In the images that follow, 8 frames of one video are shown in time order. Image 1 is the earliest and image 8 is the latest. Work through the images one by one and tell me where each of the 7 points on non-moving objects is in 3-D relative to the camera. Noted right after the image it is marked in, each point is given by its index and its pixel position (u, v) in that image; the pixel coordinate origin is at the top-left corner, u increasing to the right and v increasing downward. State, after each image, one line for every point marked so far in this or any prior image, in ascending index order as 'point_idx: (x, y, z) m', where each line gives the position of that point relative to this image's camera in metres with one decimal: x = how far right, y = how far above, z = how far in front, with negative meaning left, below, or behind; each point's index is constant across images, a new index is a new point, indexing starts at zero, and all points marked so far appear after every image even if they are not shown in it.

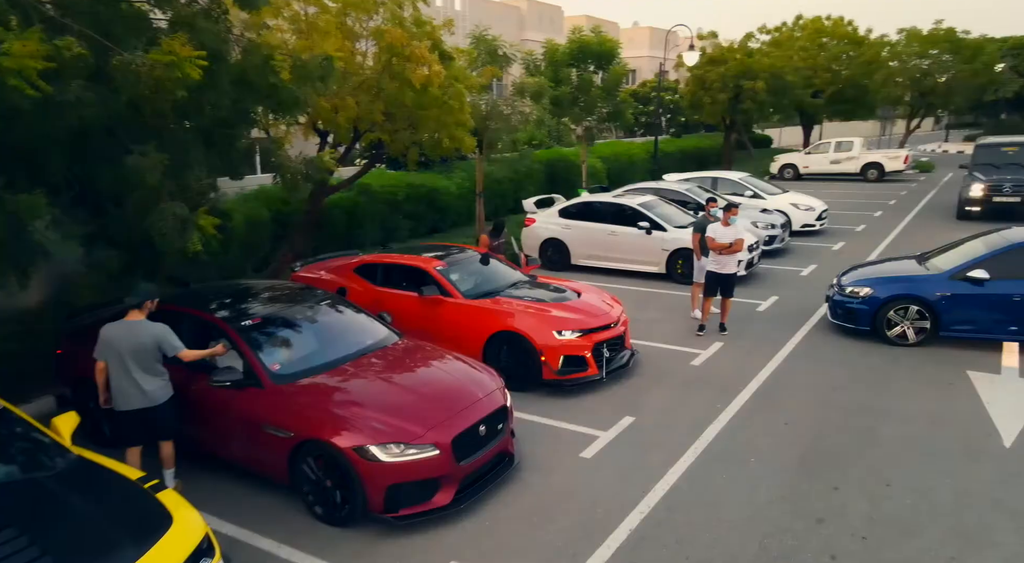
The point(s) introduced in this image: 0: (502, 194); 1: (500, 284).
0: (-0.2, +2.2, +17.2) m
1: (-0.2, 0.0, +8.4) m
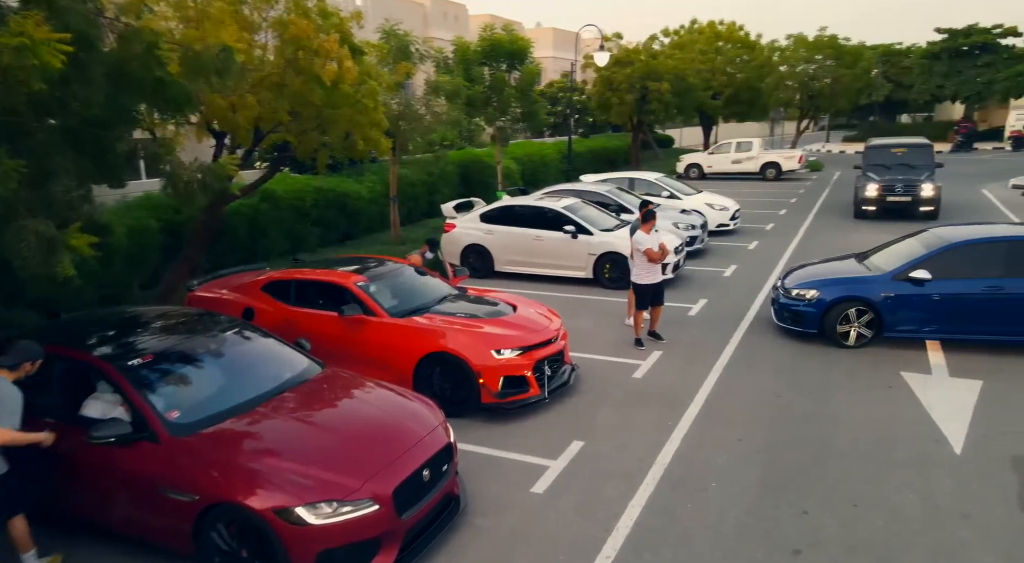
0: (-2.3, +2.0, +16.4) m
1: (-1.0, -0.2, +7.7) m
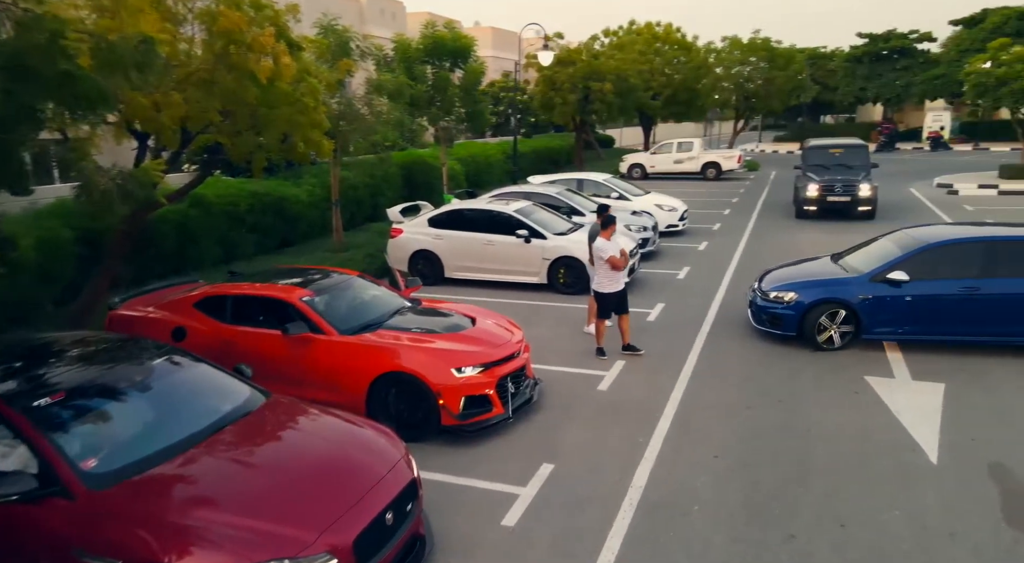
0: (-3.6, +1.9, +15.7) m
1: (-1.4, -0.3, +7.1) m
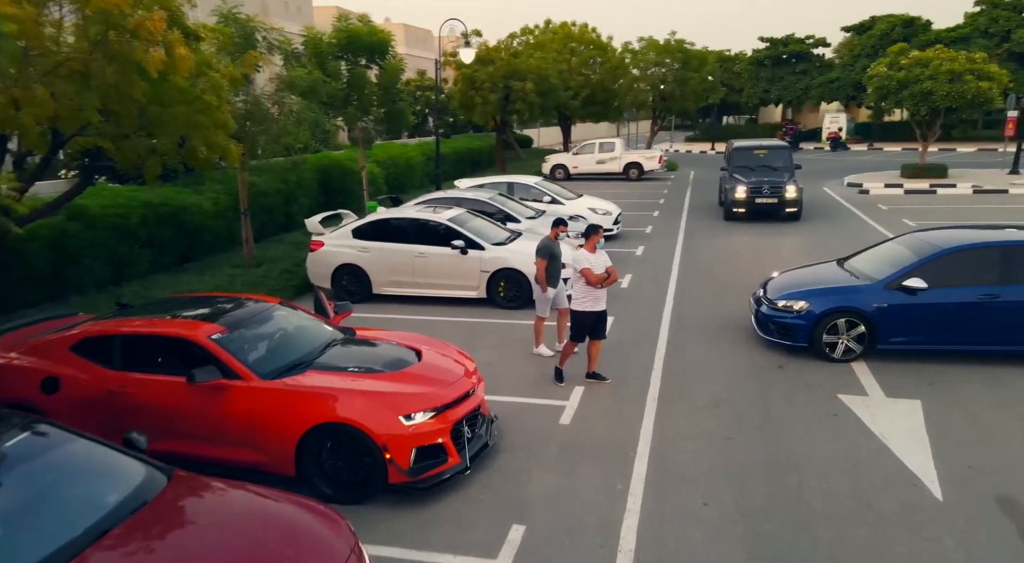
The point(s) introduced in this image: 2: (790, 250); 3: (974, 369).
0: (-5.1, +1.5, +14.3) m
1: (-1.9, -0.6, +6.1) m
2: (+6.1, +0.7, +14.9) m
3: (+5.1, -1.0, +7.6) m
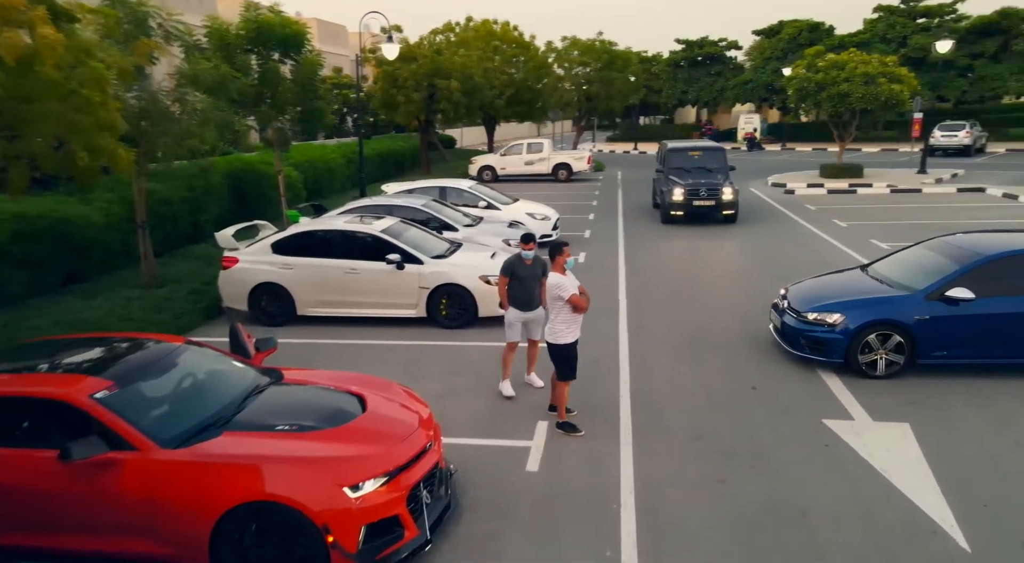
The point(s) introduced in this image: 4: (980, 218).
0: (-6.3, +1.2, +12.7) m
1: (-2.1, -0.9, +4.9) m
2: (+4.8, +0.6, +14.7) m
3: (+4.6, -1.1, +7.3) m
4: (+12.2, +1.7, +17.7) m
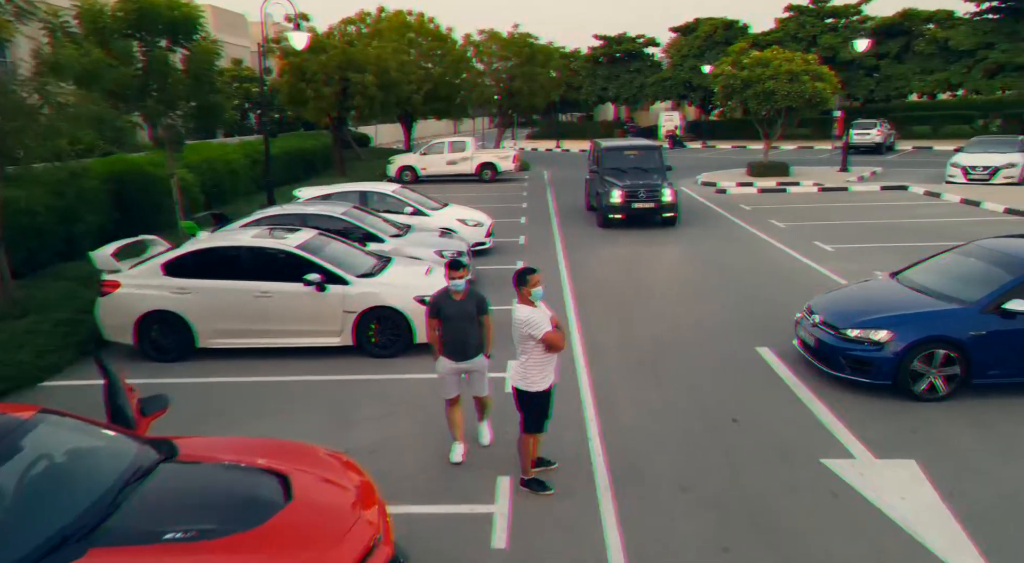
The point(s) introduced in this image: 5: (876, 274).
0: (-7.4, +0.8, +10.8) m
1: (-2.3, -1.2, +3.5) m
2: (+3.4, +0.5, +14.0) m
3: (+4.1, -1.2, +6.6) m
4: (+10.4, +1.7, +17.8) m
5: (+6.8, +0.1, +12.5) m
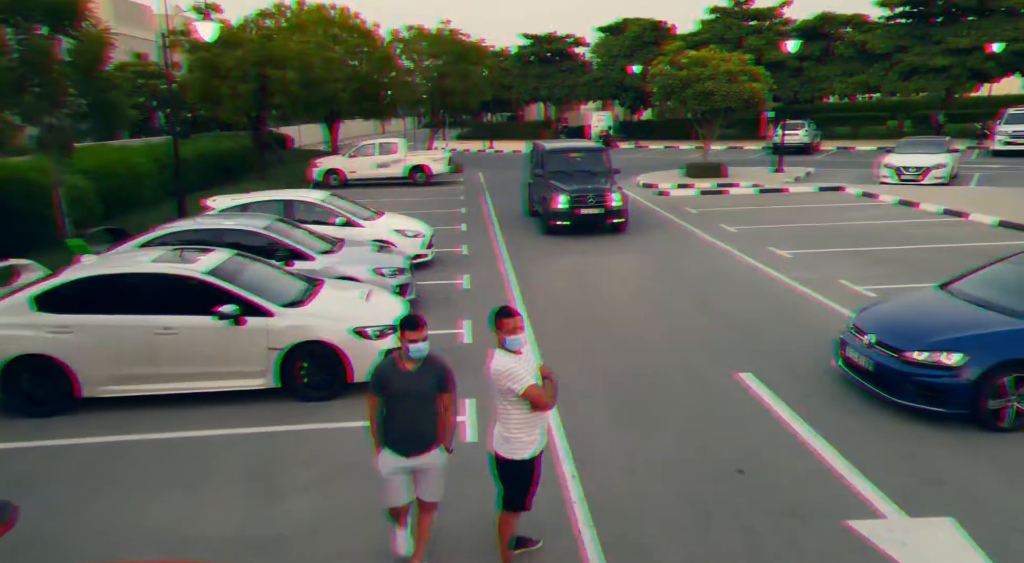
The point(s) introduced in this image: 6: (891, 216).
0: (-8.1, +0.3, +8.9) m
1: (-2.3, -1.5, +2.2) m
2: (+2.3, +0.2, +13.2) m
3: (+3.8, -1.4, +5.9) m
4: (+8.9, +1.7, +17.7) m
5: (+5.8, 0.0, +12.1) m
6: (+9.9, +1.7, +17.8) m
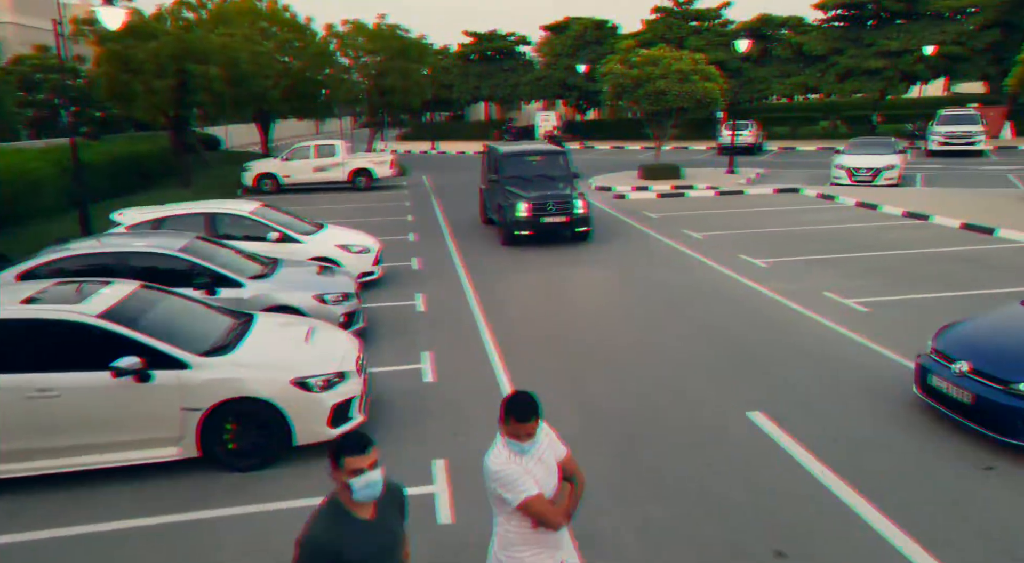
0: (-8.4, -0.1, +7.0) m
1: (-2.0, -1.8, +0.8) m
2: (+1.6, 0.0, +12.1) m
3: (+3.8, -1.7, +5.0) m
4: (+7.8, +1.5, +17.1) m
5: (+5.2, -0.2, +11.3) m
6: (+8.8, +1.6, +17.3) m
